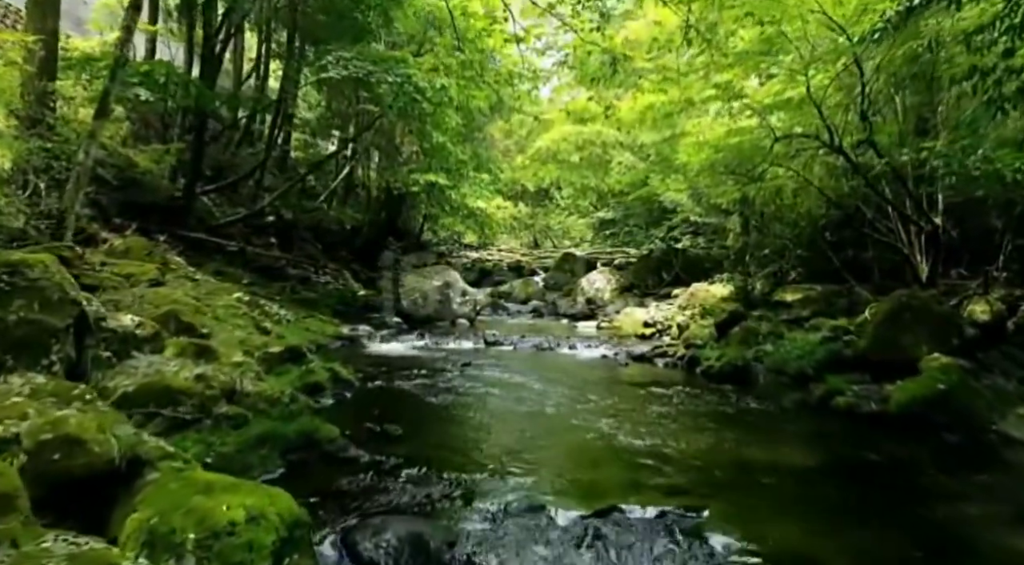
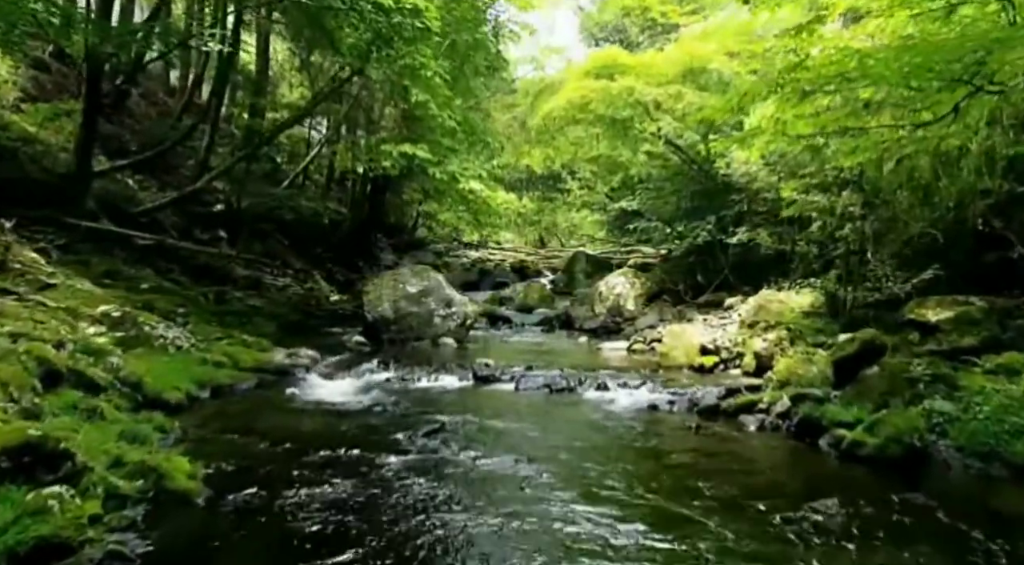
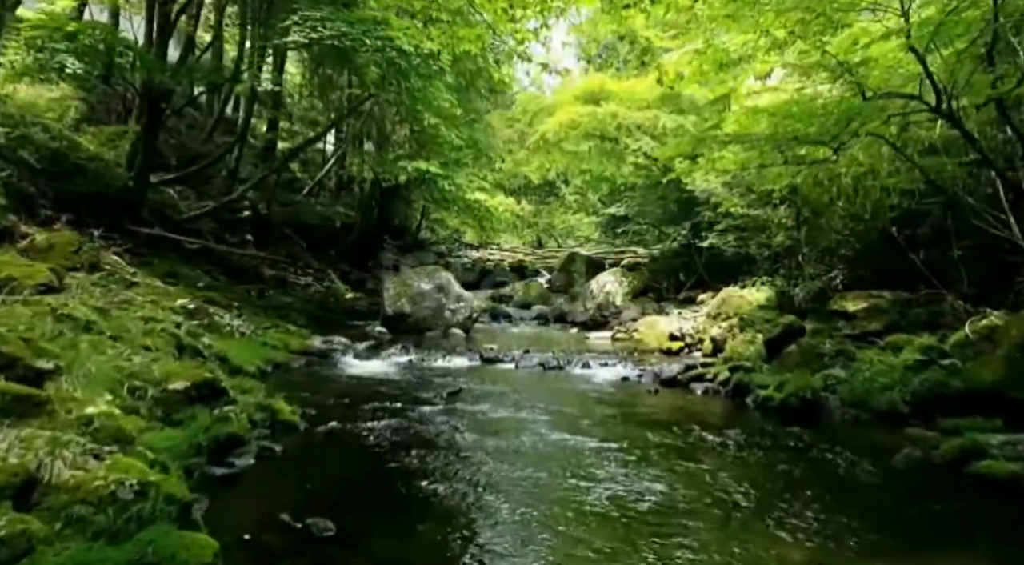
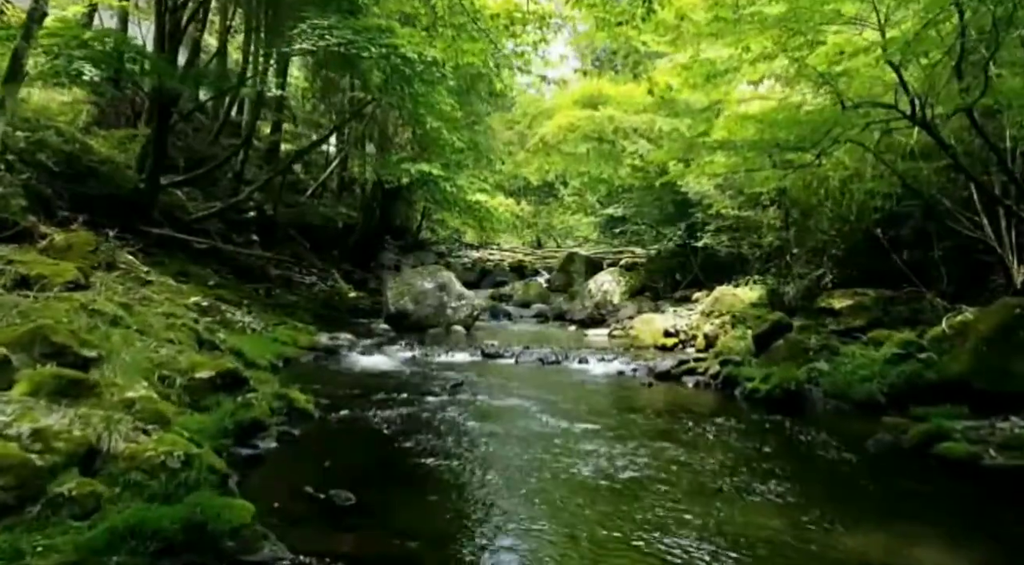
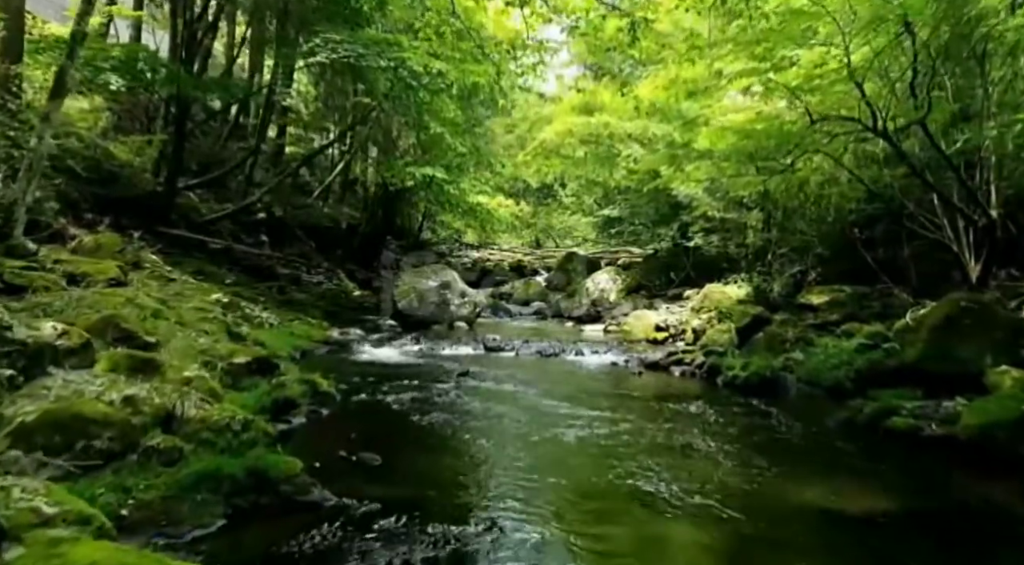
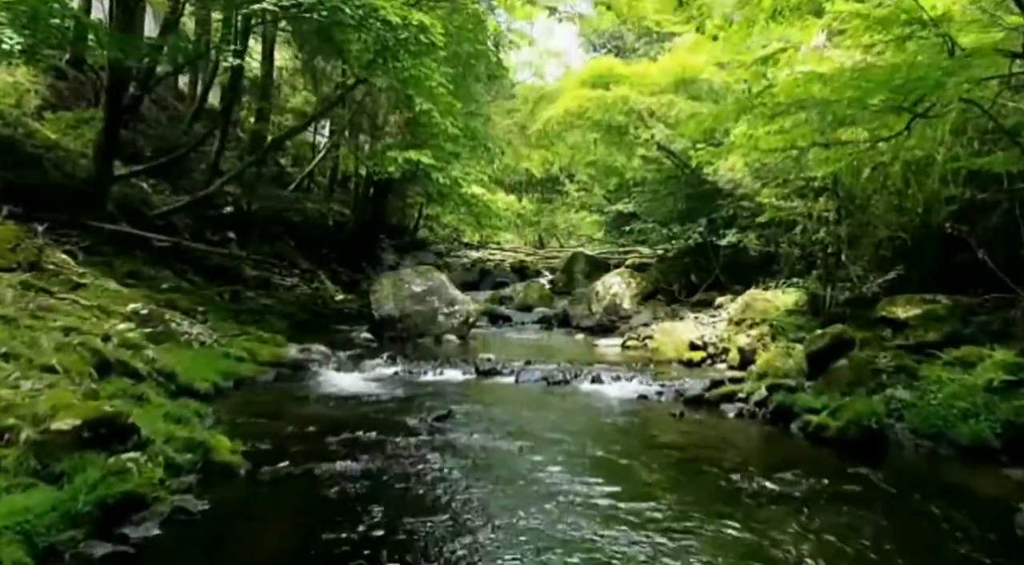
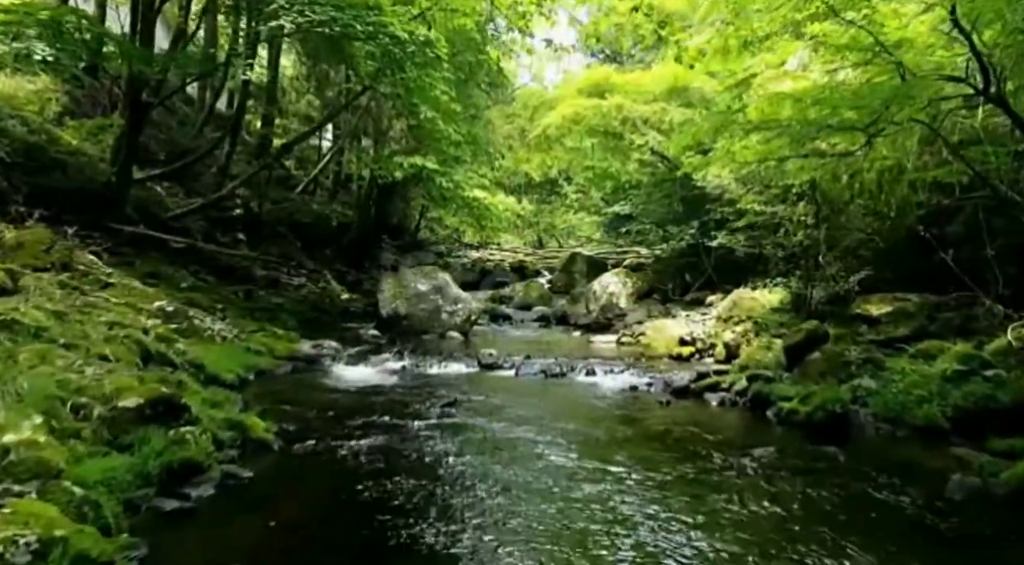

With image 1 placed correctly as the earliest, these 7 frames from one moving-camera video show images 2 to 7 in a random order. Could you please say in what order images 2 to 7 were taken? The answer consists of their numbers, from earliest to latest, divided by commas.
5, 4, 3, 7, 6, 2
